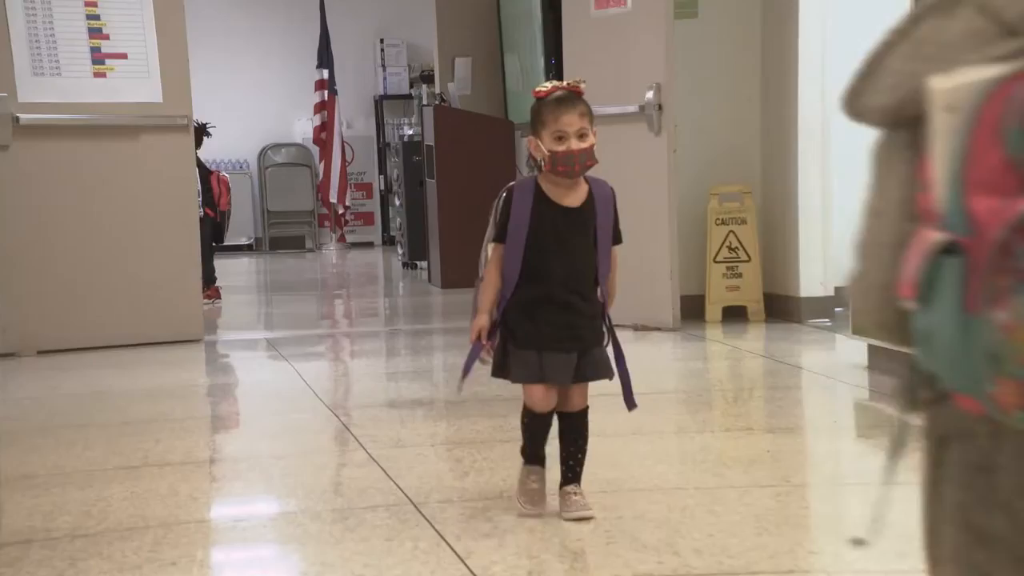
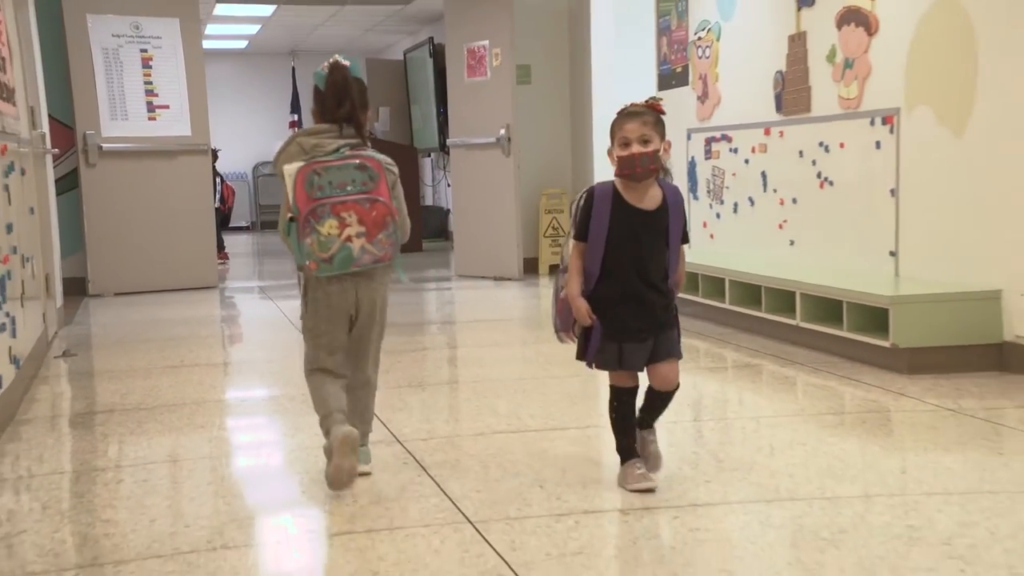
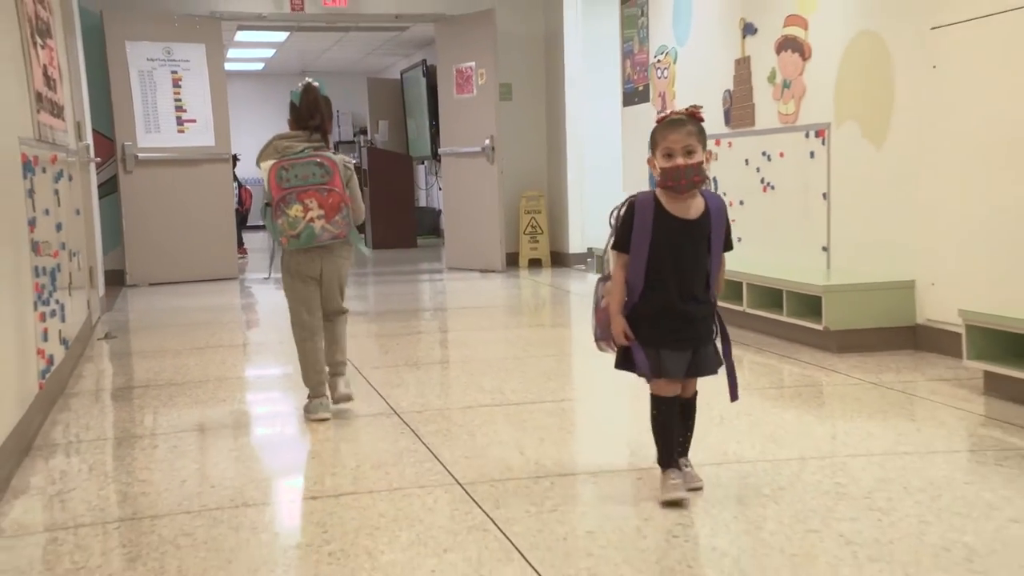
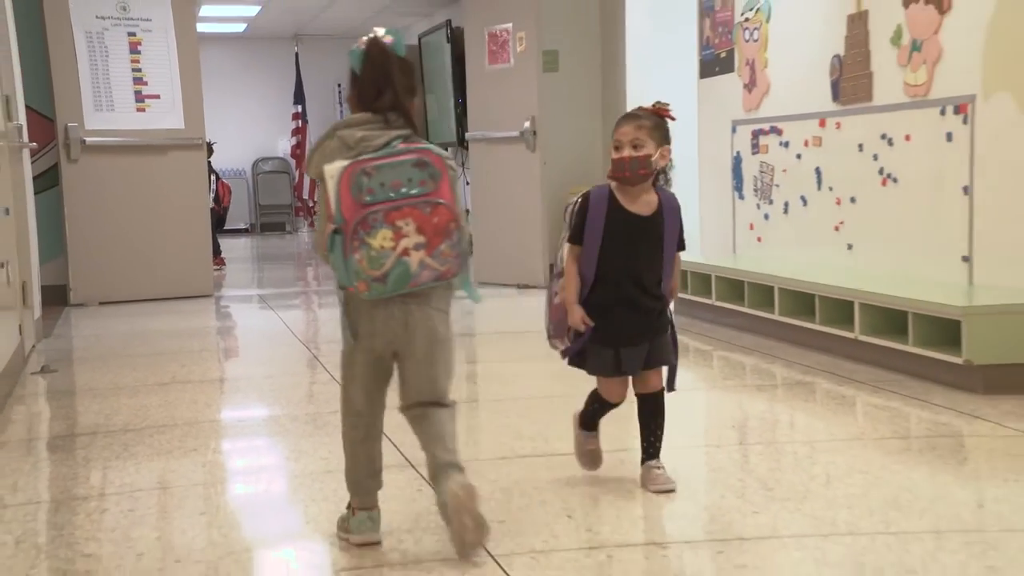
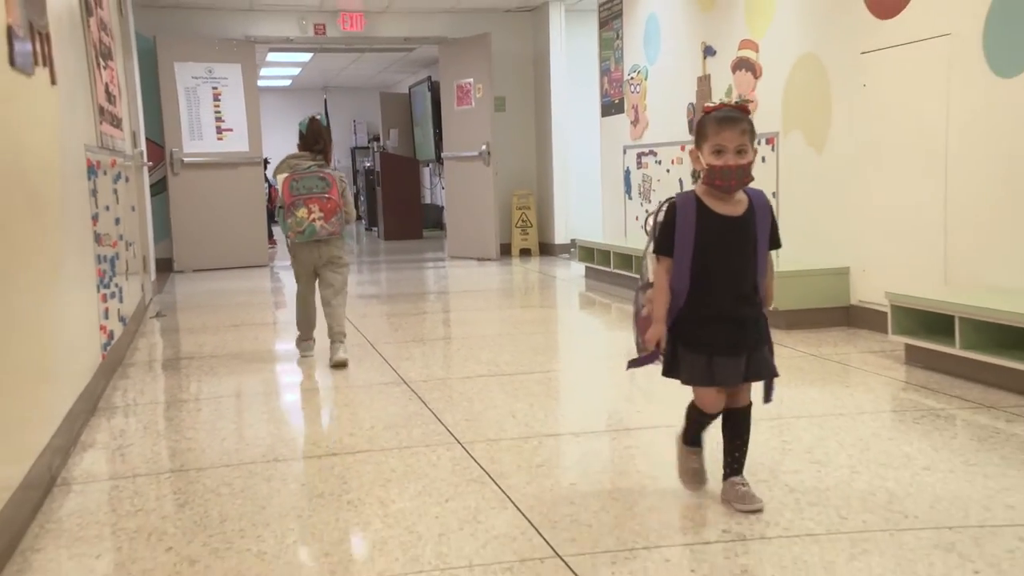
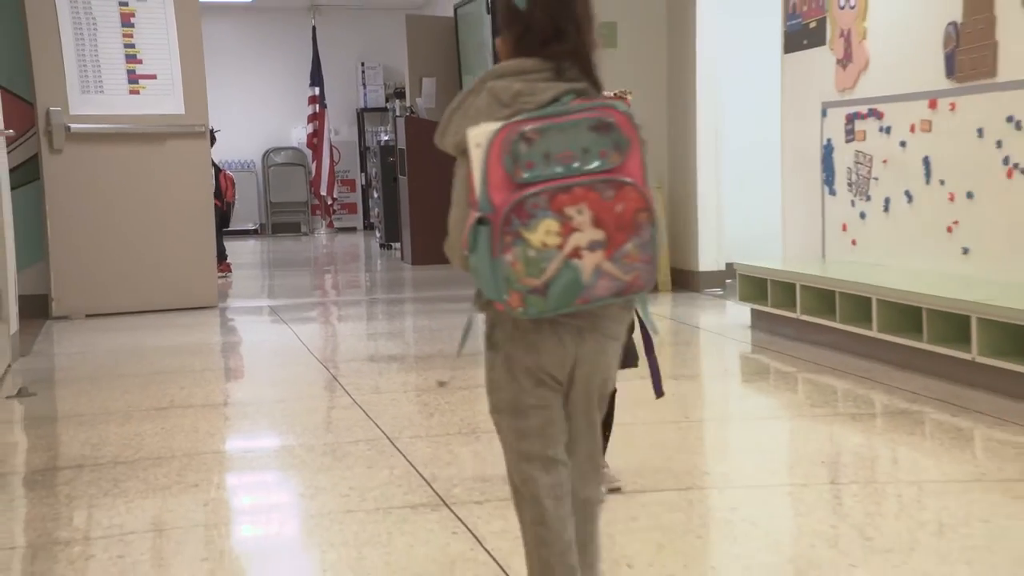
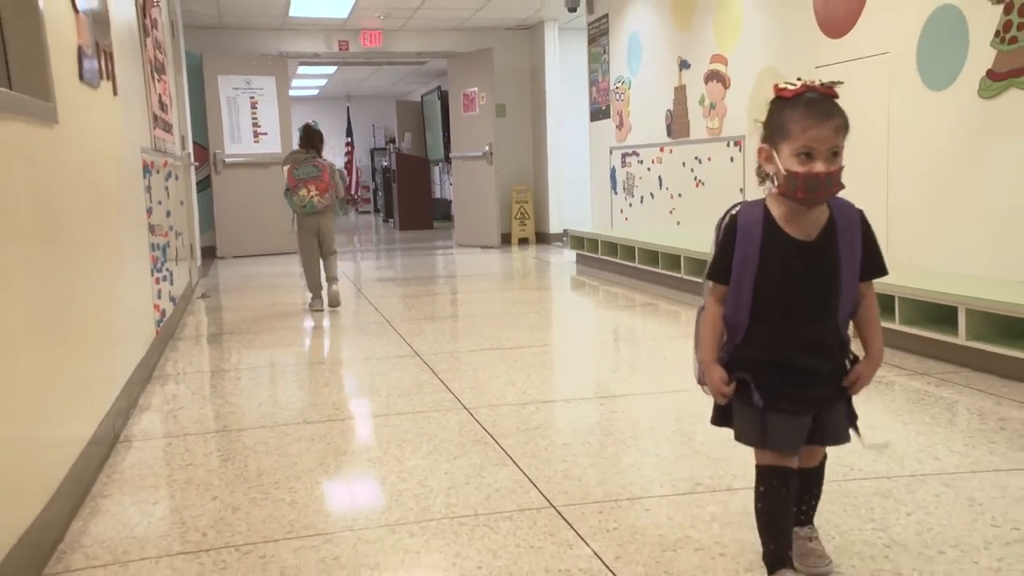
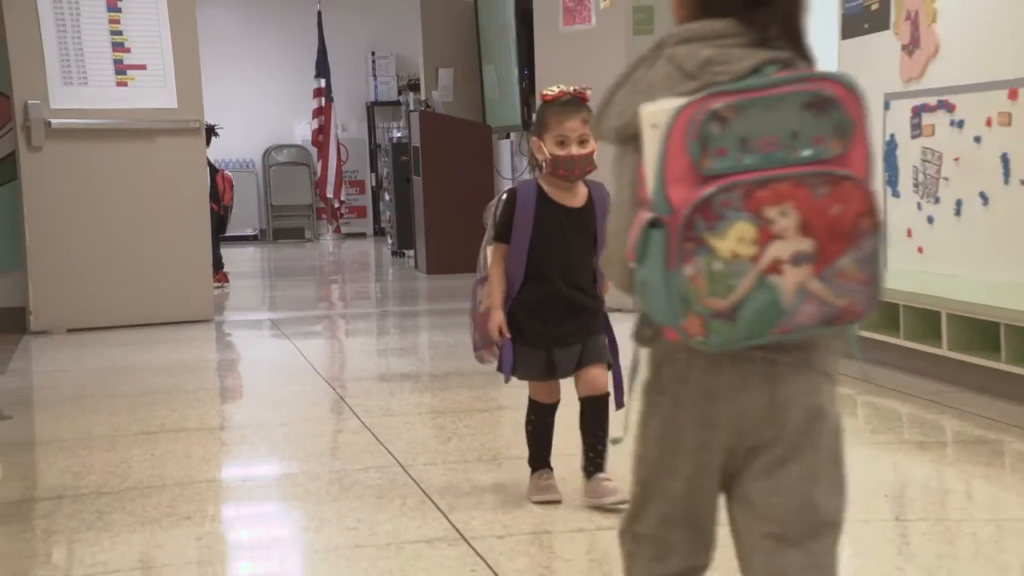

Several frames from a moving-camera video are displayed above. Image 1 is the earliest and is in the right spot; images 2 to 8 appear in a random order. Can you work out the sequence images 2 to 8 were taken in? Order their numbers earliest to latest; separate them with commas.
8, 6, 4, 2, 3, 5, 7
